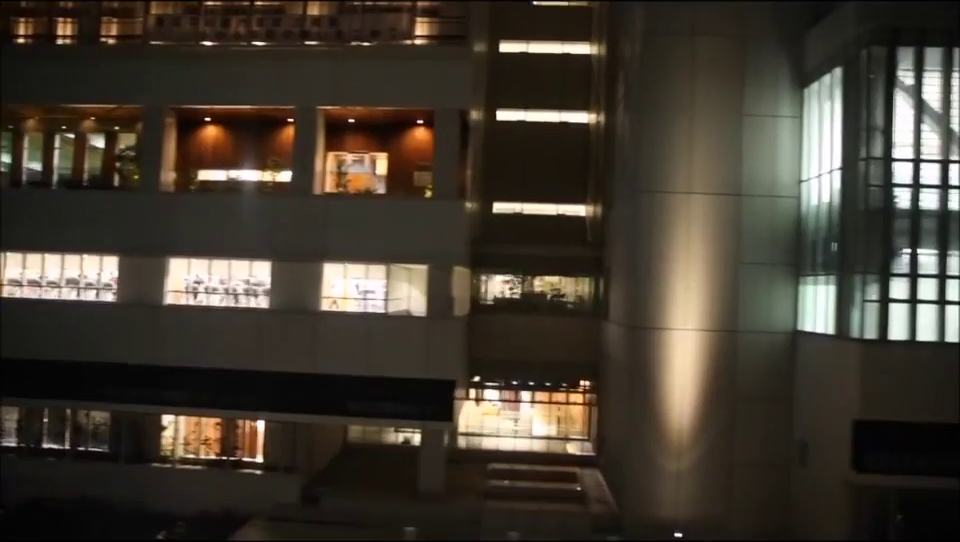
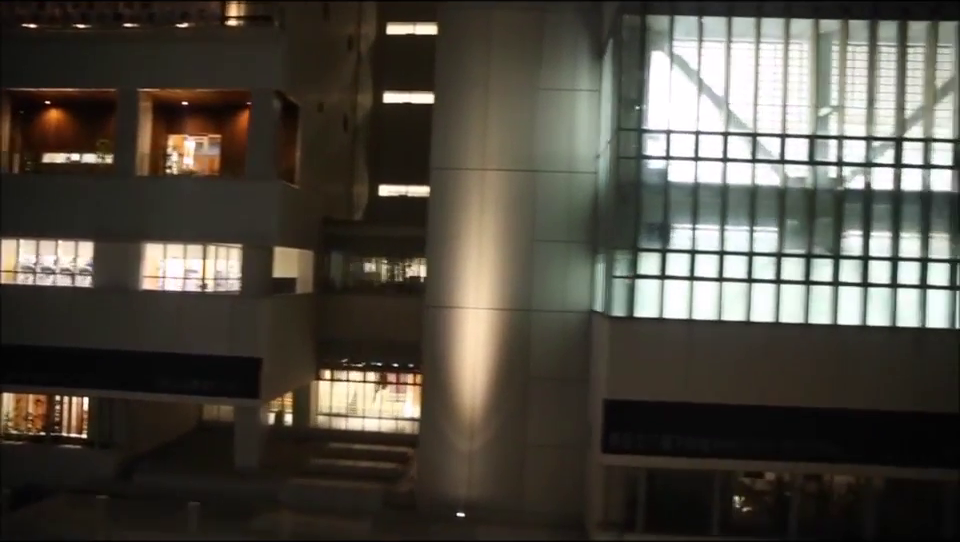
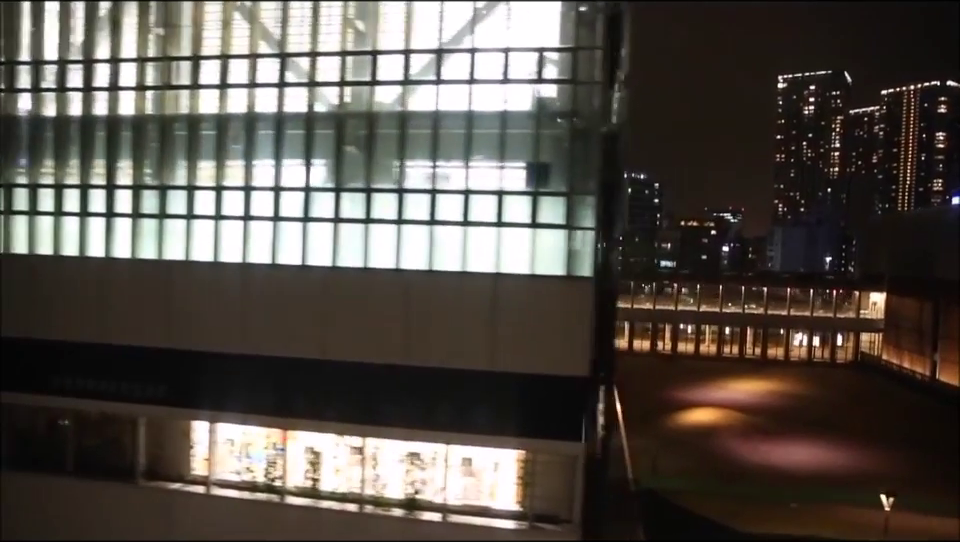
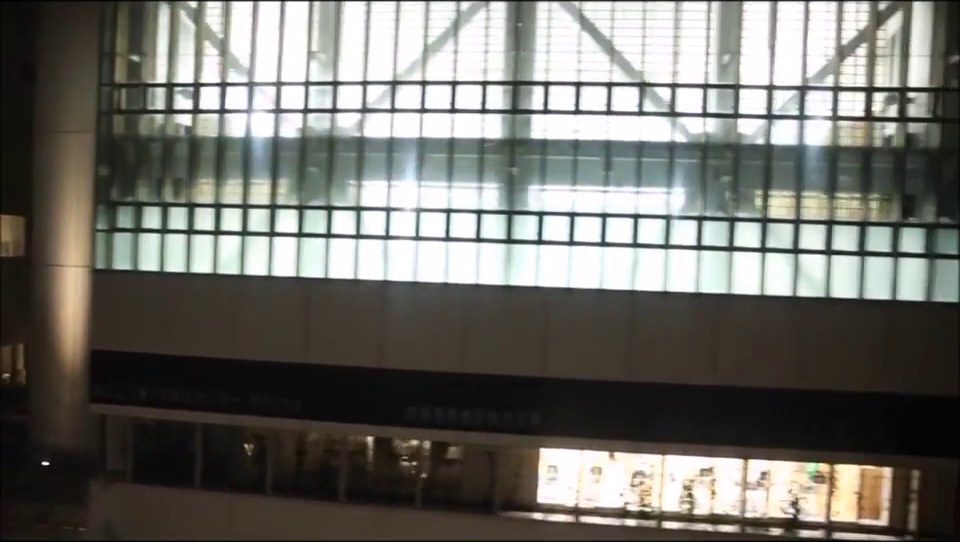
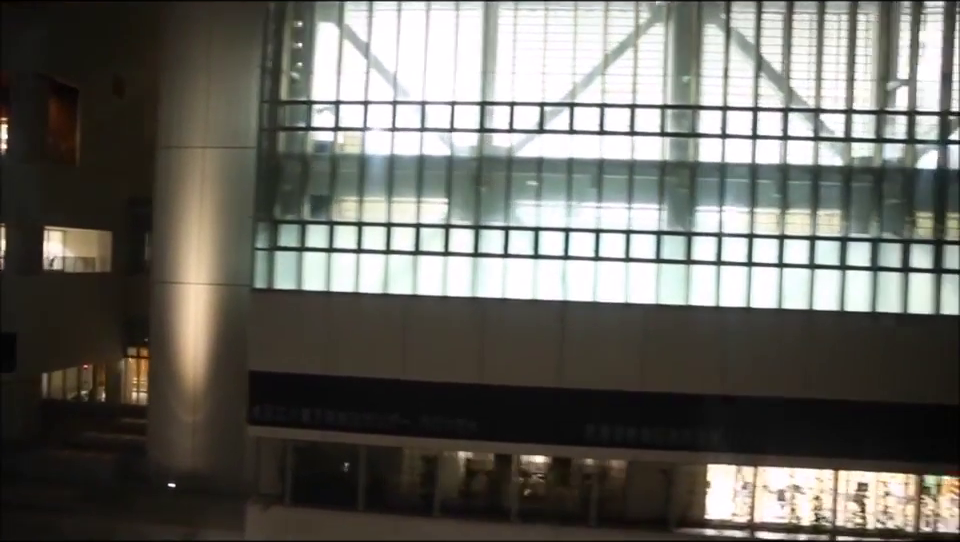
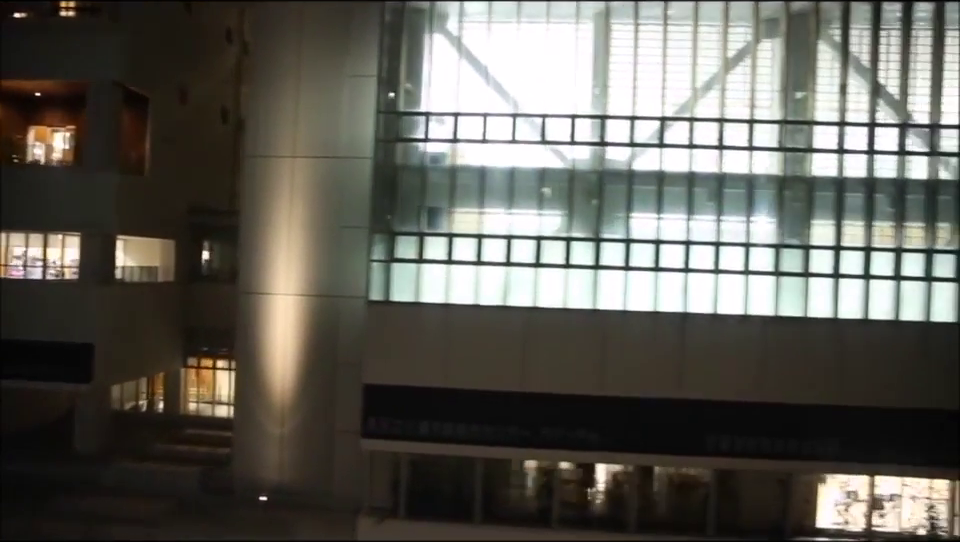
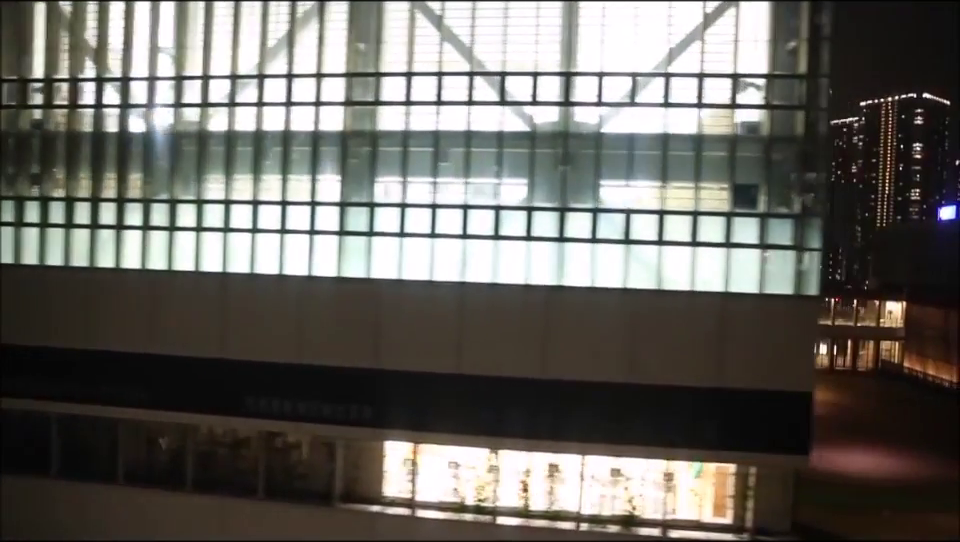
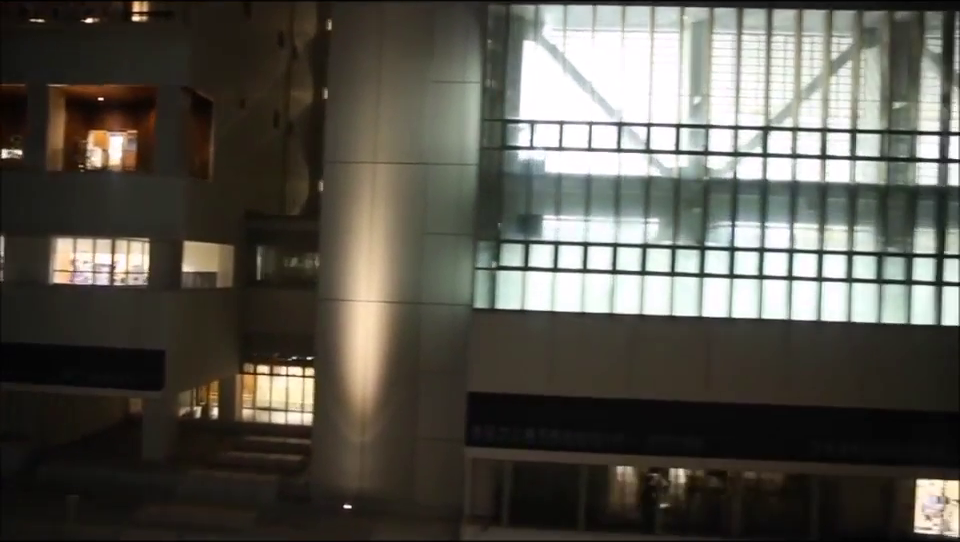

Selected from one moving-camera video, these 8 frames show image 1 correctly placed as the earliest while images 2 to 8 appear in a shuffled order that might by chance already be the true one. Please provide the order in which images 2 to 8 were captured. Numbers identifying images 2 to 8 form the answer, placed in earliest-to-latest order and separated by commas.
2, 8, 6, 5, 4, 7, 3
